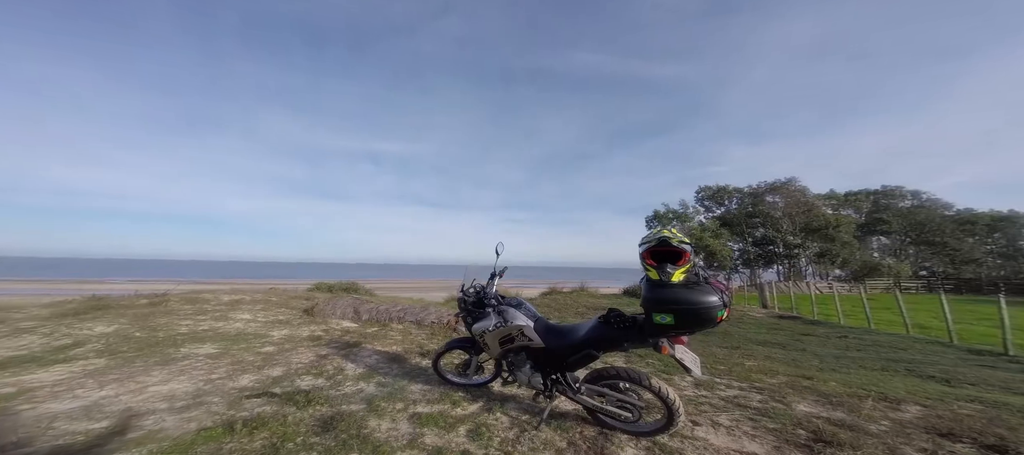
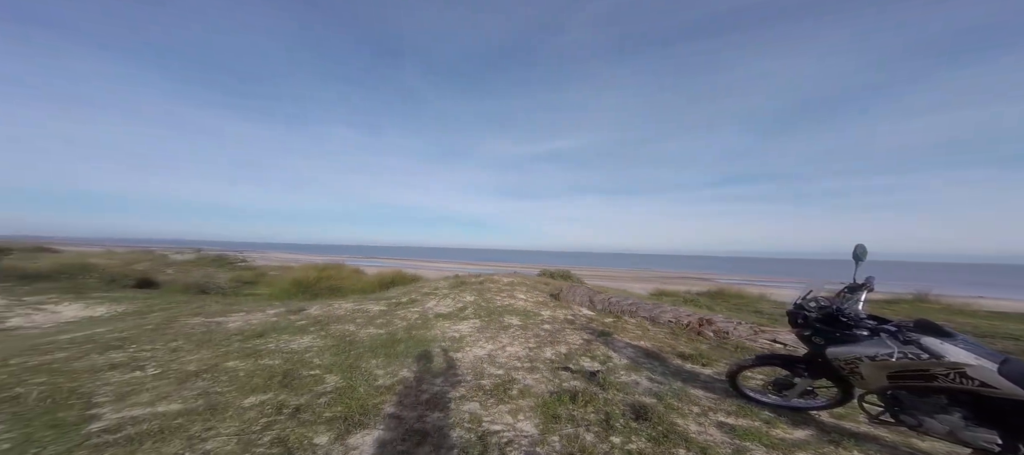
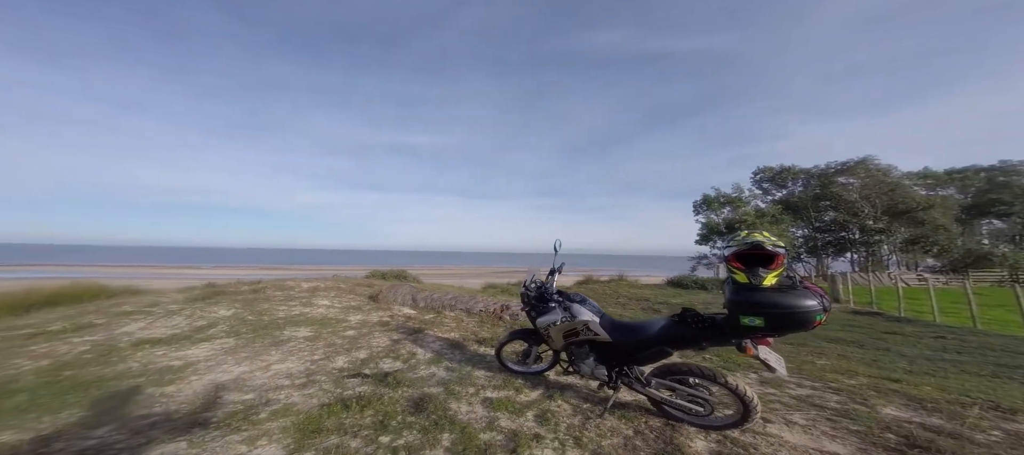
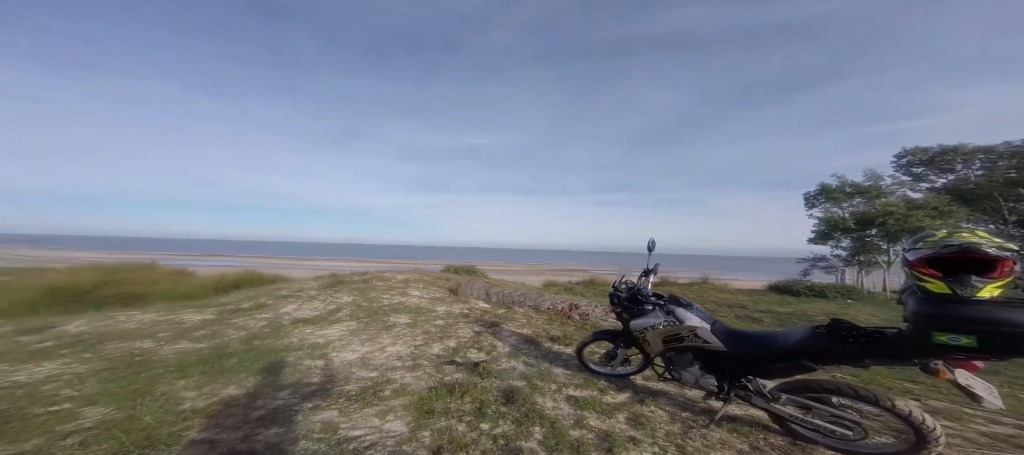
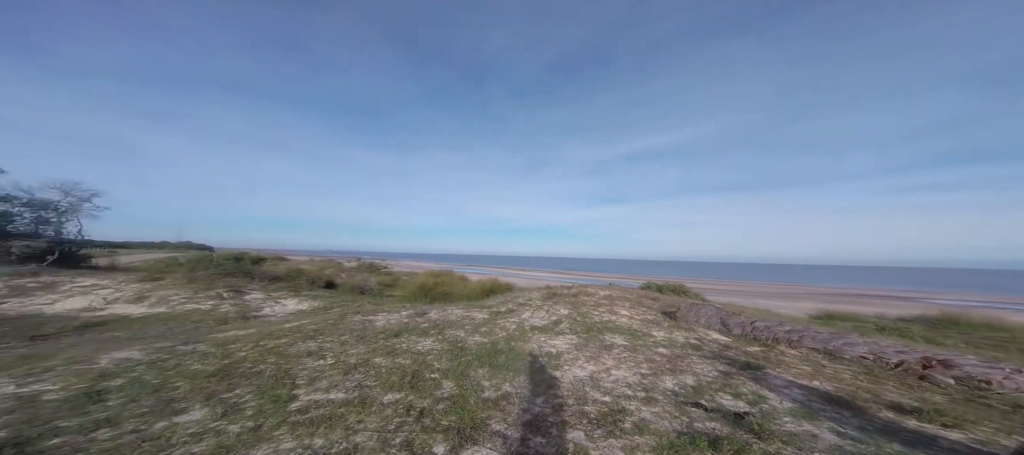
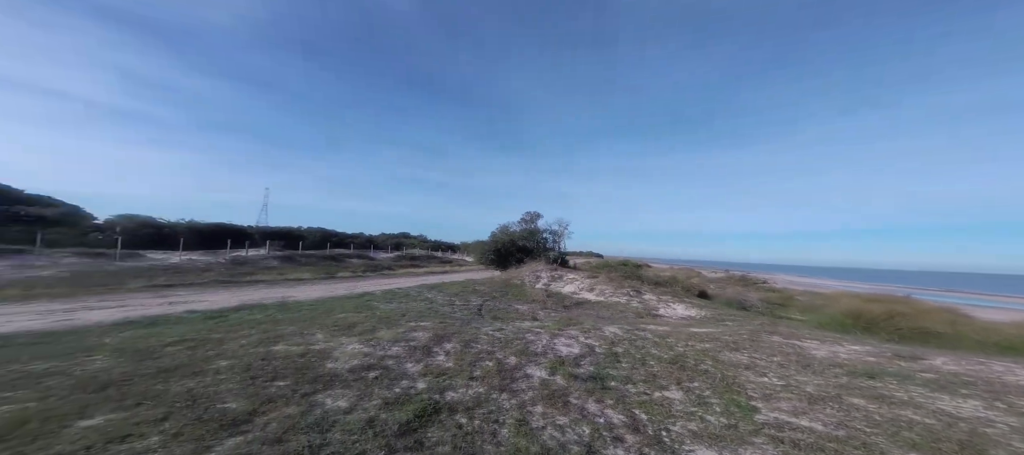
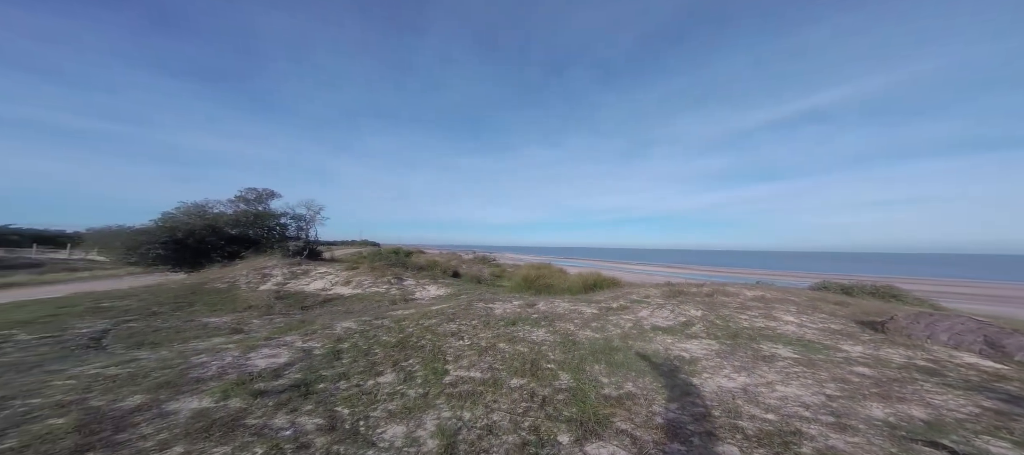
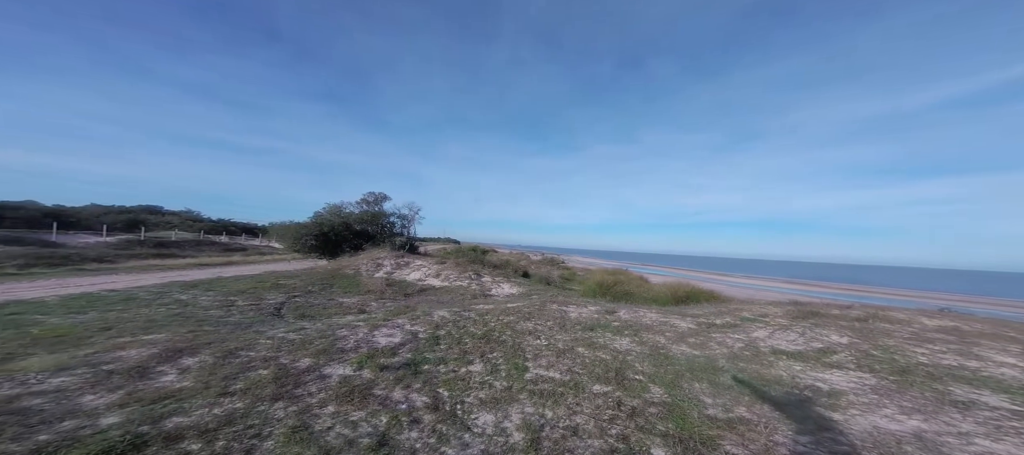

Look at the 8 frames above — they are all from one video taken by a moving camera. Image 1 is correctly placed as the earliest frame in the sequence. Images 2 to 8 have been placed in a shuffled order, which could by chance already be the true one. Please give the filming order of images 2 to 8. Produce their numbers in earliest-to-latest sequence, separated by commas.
3, 4, 2, 5, 7, 8, 6
